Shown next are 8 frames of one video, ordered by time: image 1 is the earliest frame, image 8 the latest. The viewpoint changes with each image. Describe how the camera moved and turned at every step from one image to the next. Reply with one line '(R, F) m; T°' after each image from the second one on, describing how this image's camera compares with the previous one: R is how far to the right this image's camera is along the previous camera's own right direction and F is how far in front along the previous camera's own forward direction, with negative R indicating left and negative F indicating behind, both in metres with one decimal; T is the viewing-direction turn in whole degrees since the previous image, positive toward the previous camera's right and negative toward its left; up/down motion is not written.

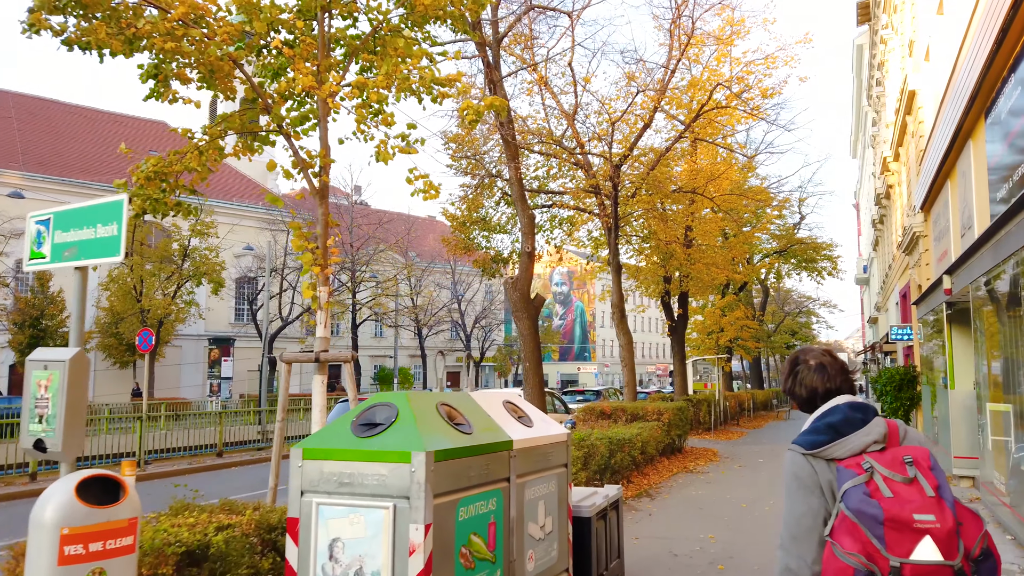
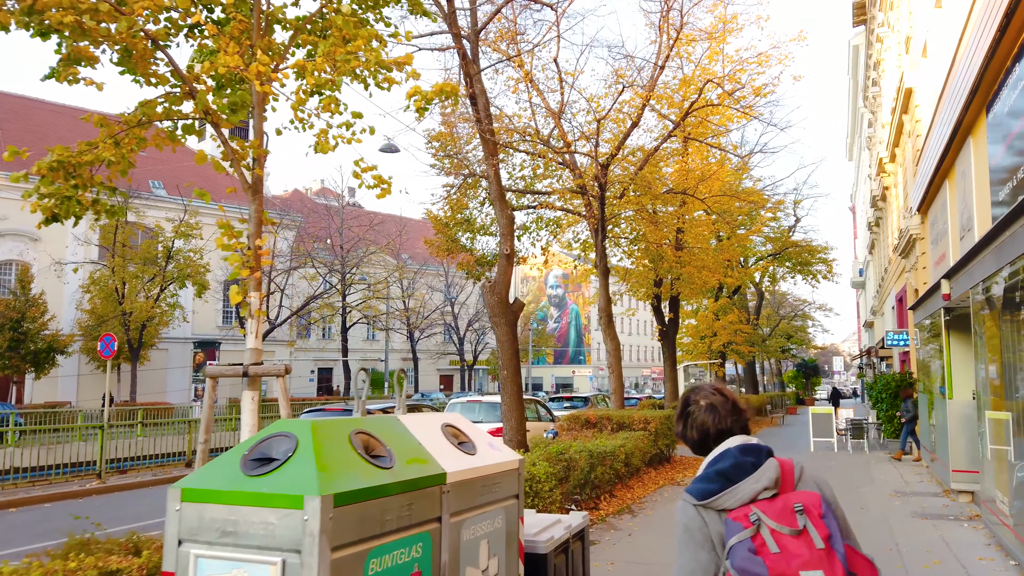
(+0.3, +0.5) m; 0°
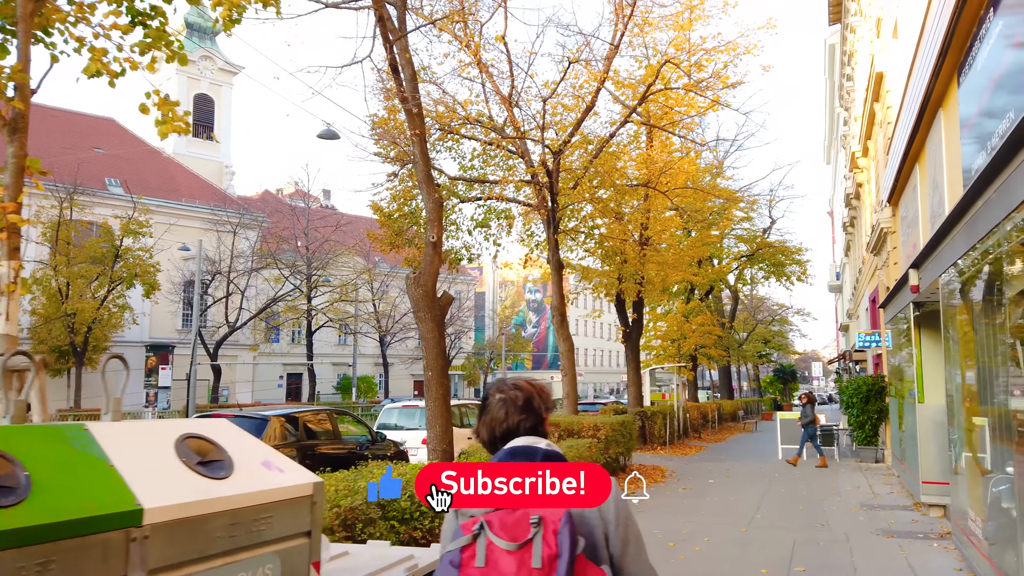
(+0.7, +1.1) m; +1°
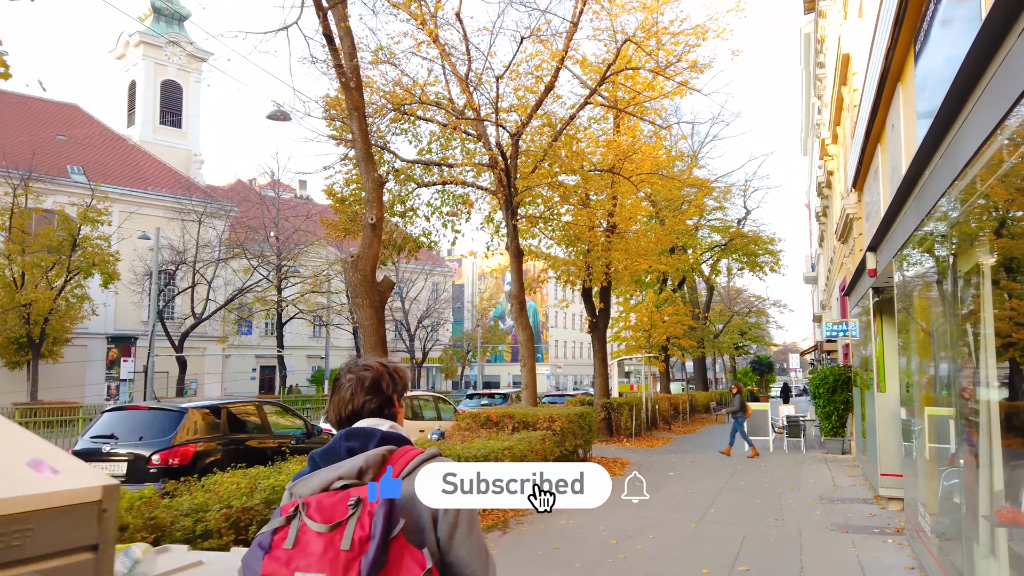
(+0.5, +0.5) m; +1°
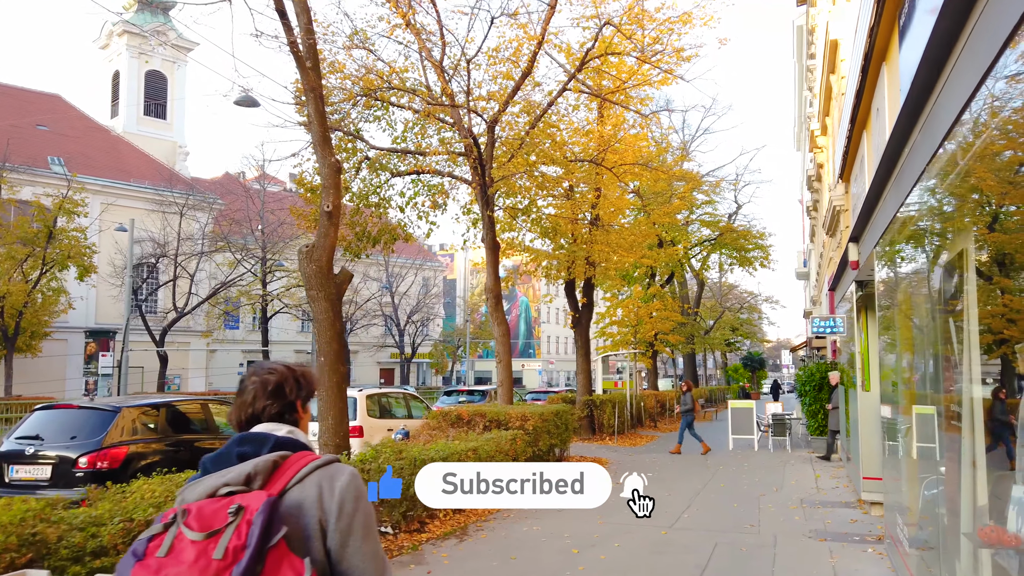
(+0.4, +0.5) m; 0°
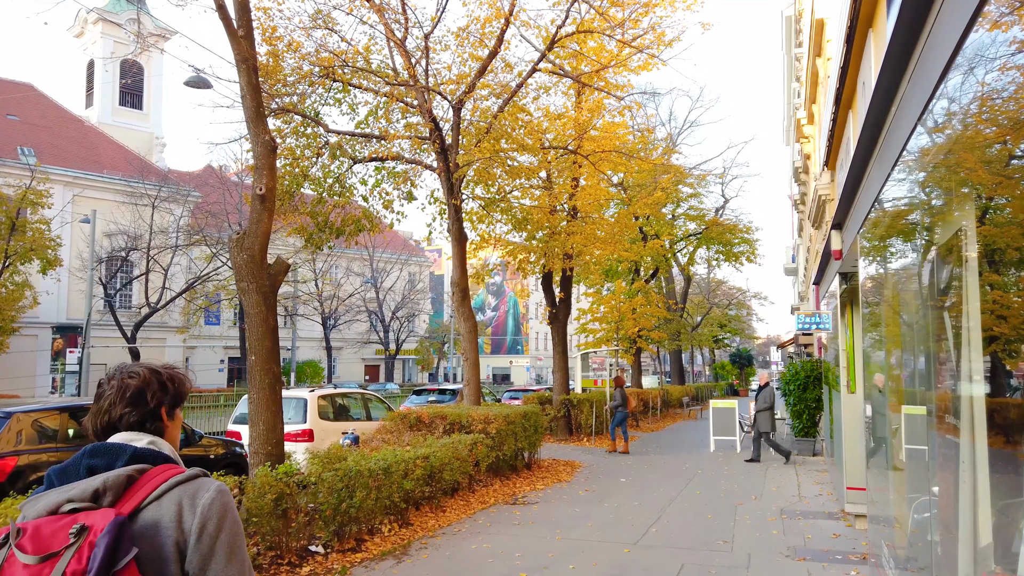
(+0.4, +0.8) m; +1°
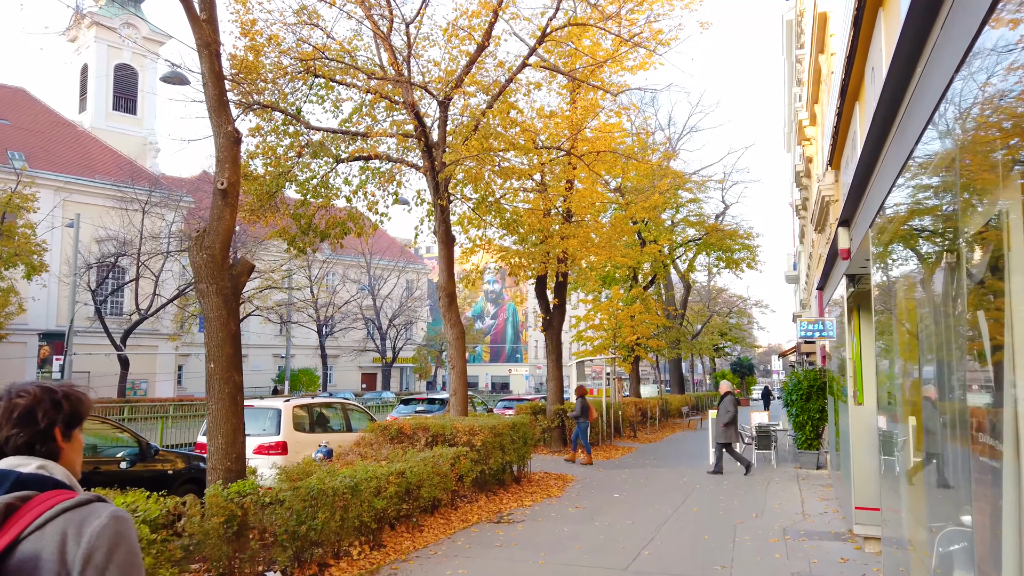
(+0.2, +0.6) m; 0°
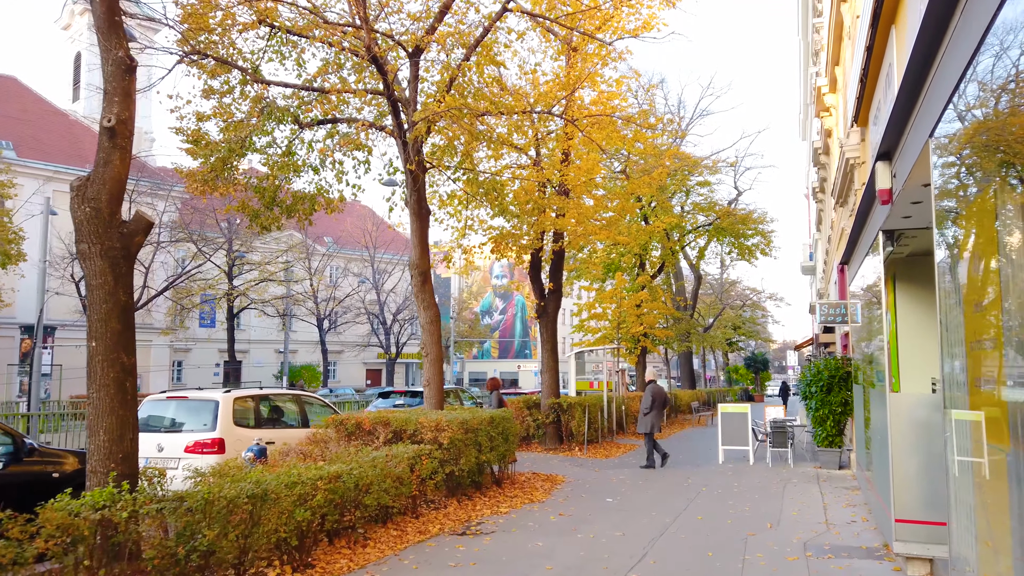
(+0.5, +1.4) m; -1°
